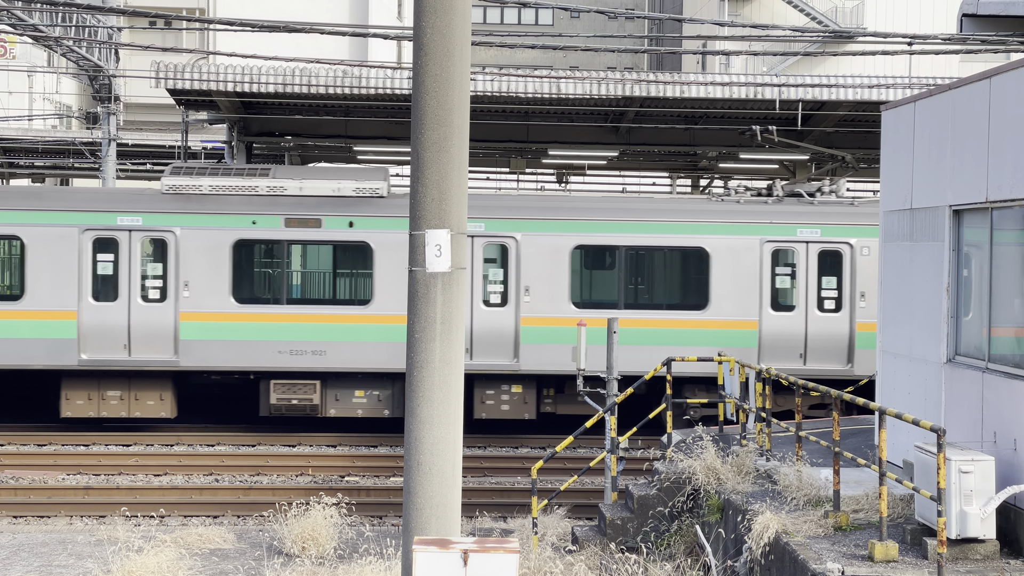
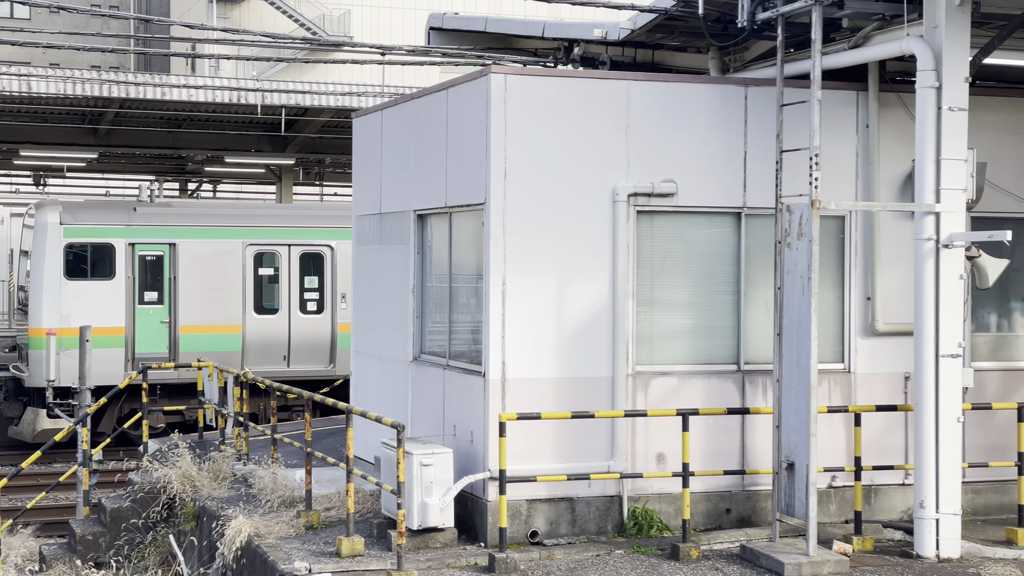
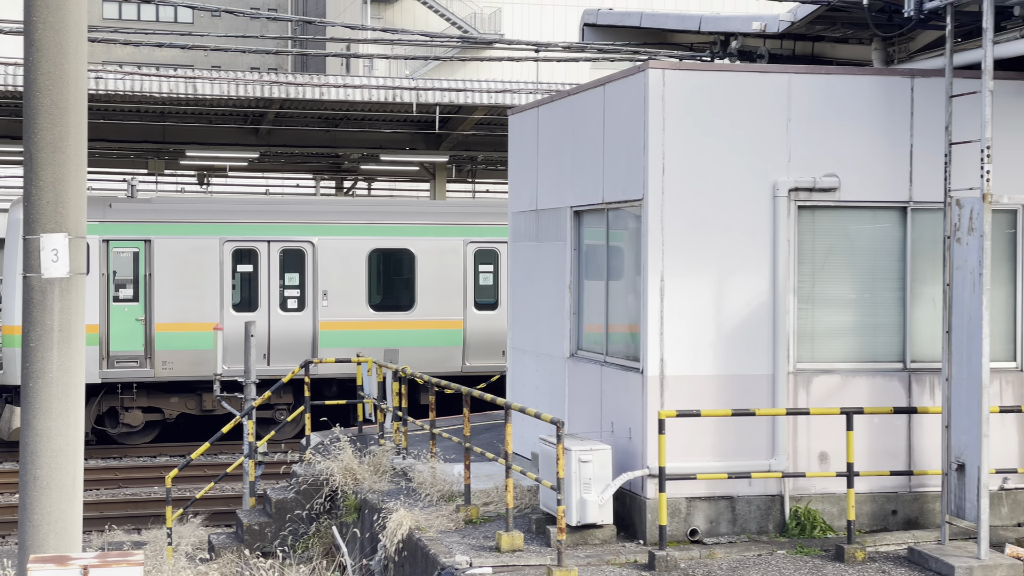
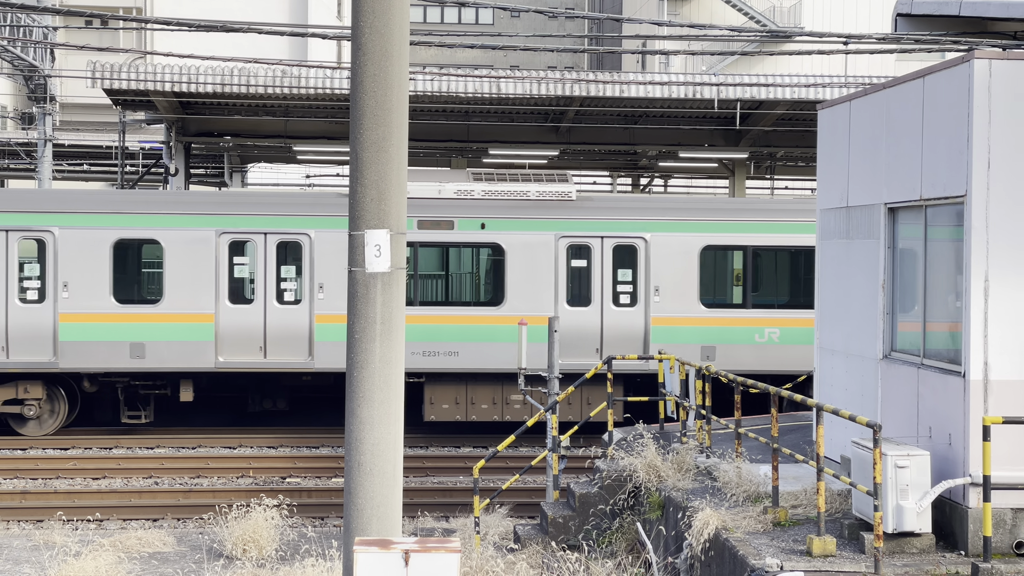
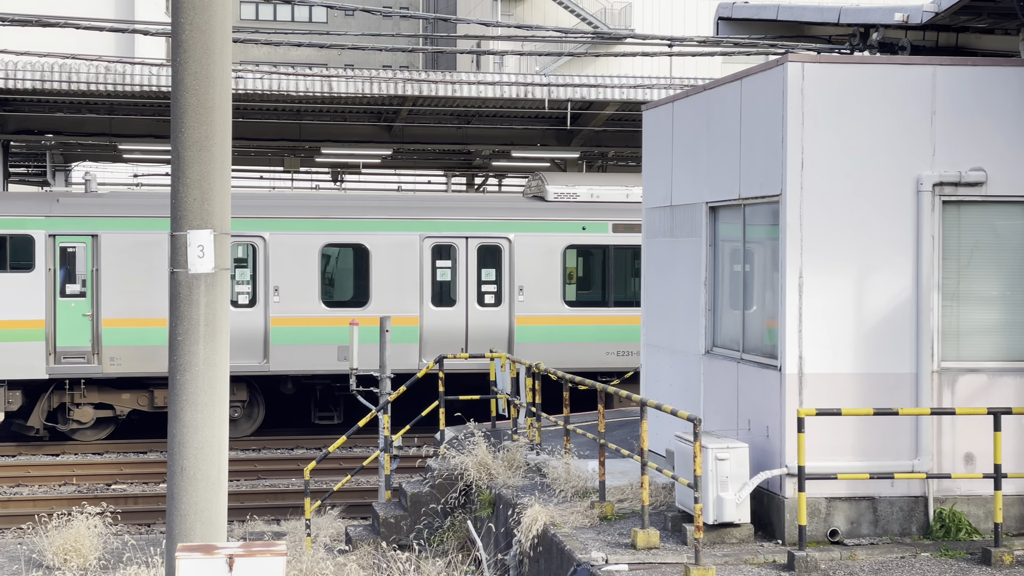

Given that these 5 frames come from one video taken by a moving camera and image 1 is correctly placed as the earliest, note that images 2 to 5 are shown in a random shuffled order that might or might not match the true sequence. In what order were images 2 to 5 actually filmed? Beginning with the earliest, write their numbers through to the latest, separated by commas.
4, 5, 3, 2
